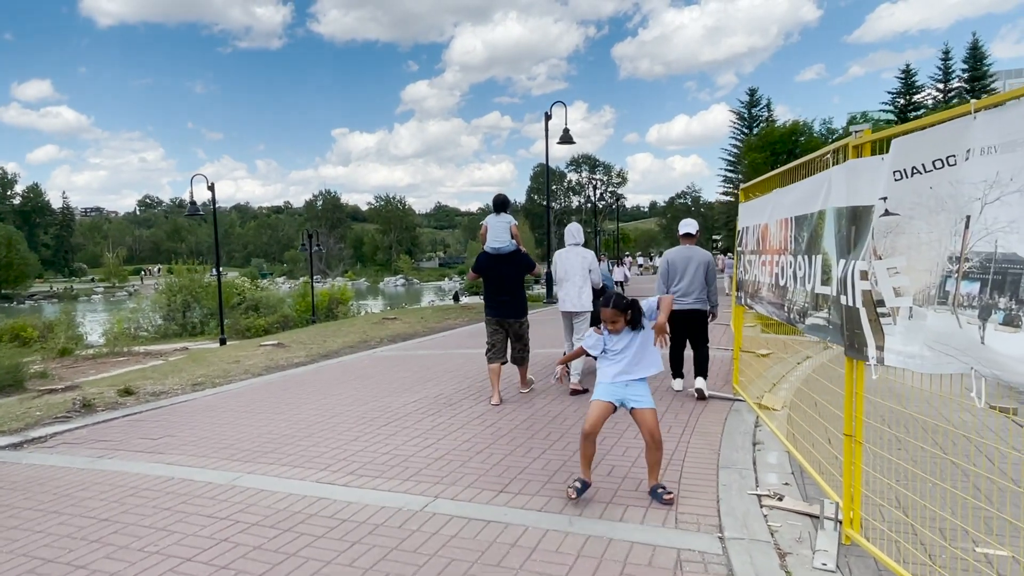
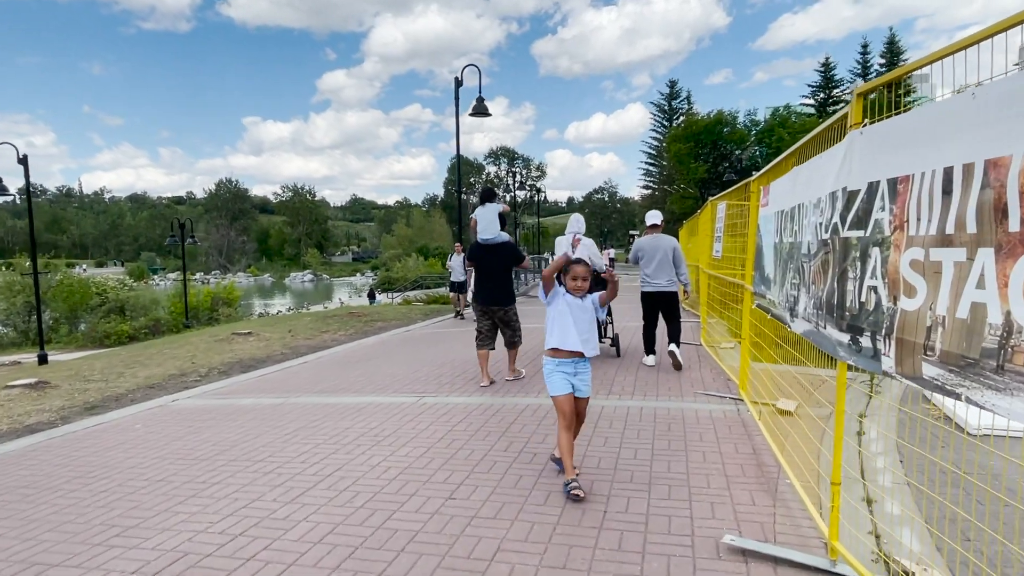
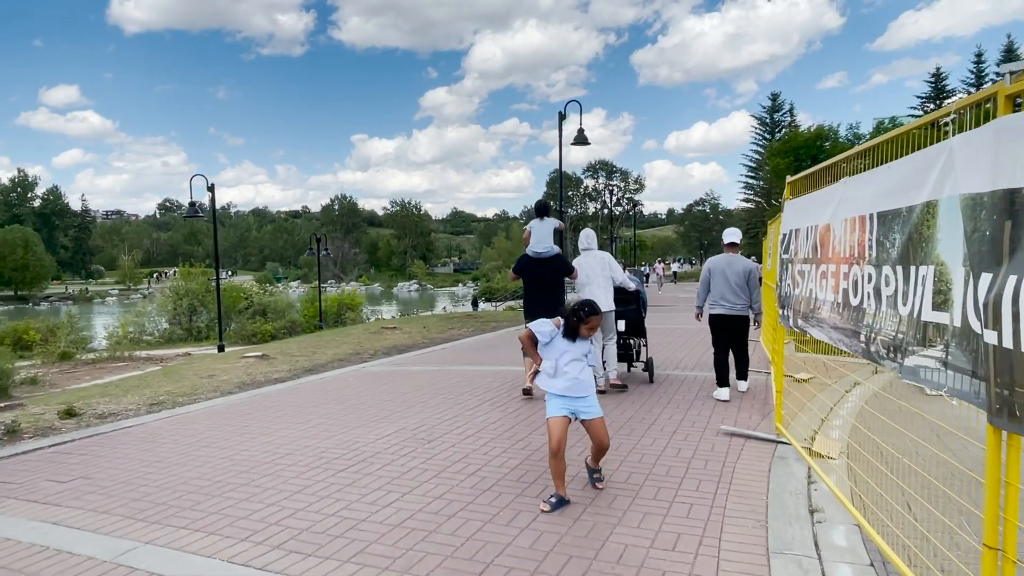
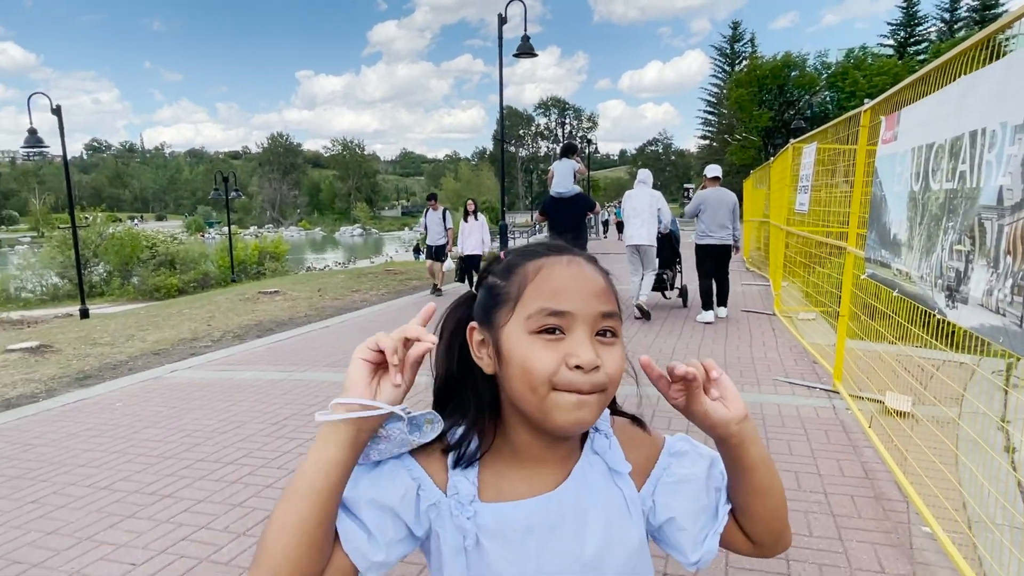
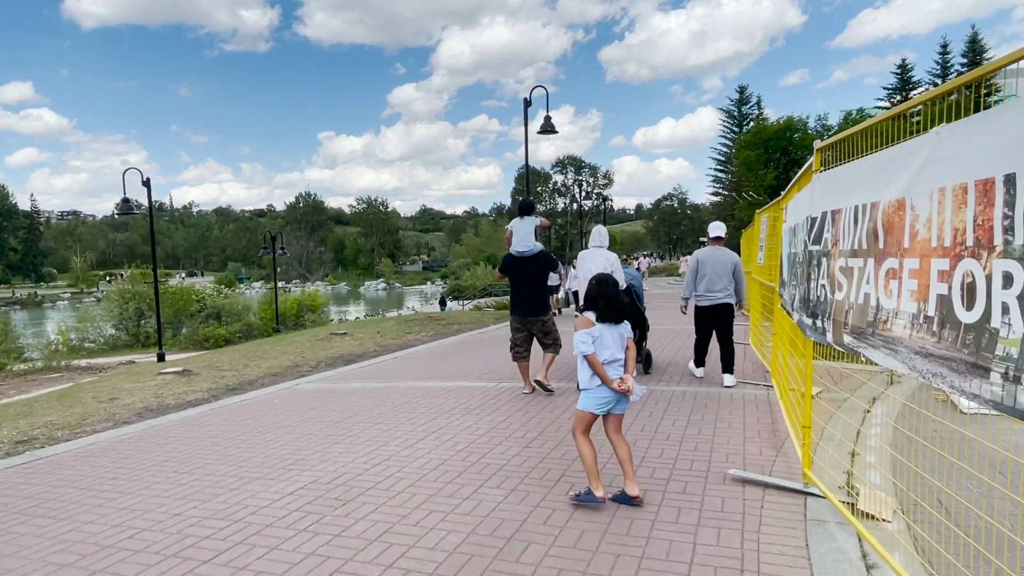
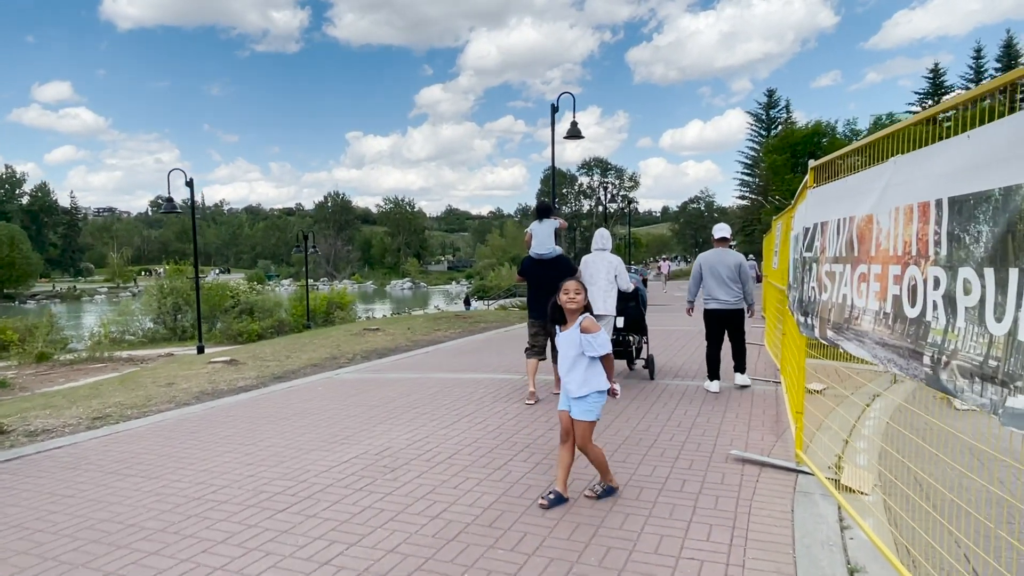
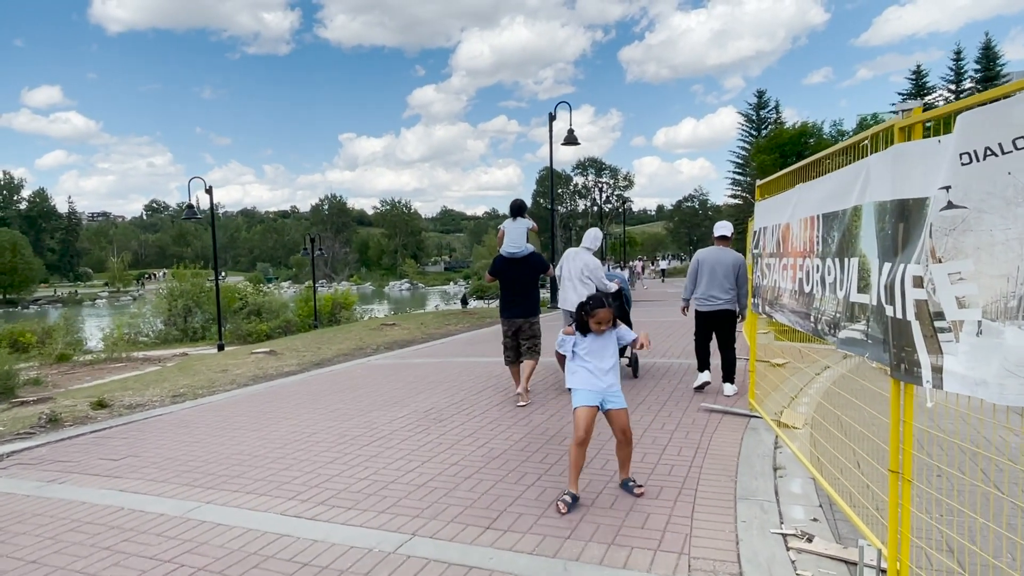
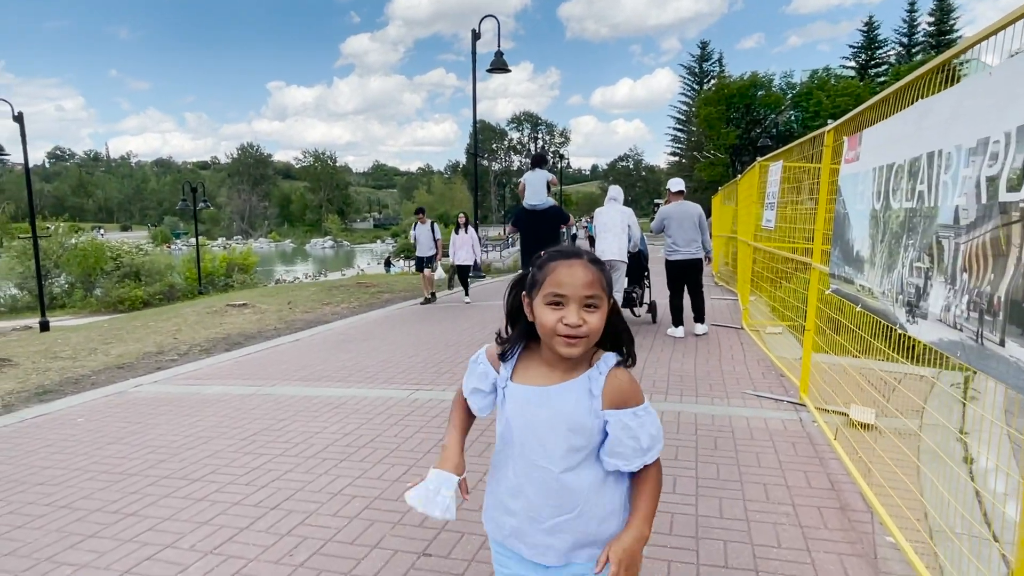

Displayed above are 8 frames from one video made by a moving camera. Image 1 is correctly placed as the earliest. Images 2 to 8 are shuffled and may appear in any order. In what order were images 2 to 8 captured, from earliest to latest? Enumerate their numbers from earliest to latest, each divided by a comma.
7, 3, 6, 5, 2, 8, 4
